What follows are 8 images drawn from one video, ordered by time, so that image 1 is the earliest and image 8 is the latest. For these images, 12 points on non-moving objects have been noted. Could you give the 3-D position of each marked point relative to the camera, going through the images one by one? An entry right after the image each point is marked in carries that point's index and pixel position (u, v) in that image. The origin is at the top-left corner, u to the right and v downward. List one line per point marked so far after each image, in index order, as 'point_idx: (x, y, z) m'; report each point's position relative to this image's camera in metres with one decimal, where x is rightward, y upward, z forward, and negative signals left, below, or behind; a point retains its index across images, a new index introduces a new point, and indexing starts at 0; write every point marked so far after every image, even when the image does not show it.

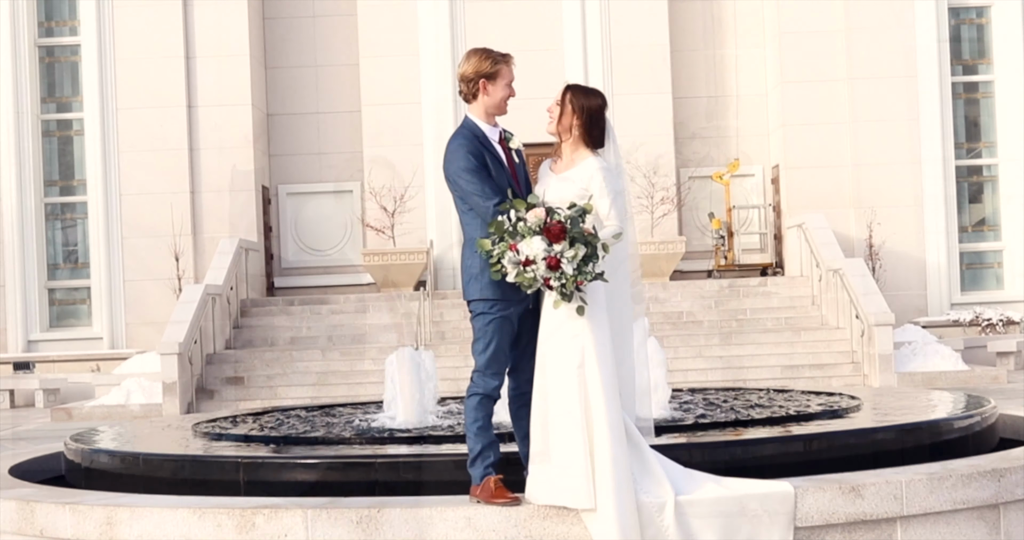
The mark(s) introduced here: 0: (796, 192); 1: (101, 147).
0: (+3.0, +0.8, +15.9) m
1: (-4.3, +1.3, +16.1) m
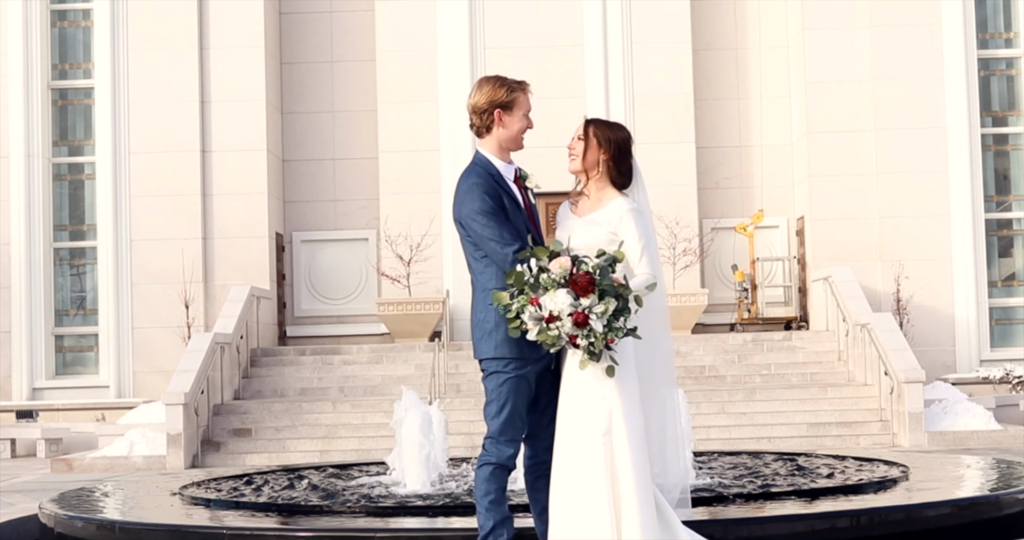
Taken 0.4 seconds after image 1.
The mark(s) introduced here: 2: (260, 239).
0: (+3.2, +0.3, +15.5) m
1: (-4.1, +0.8, +15.8) m
2: (-2.6, +0.3, +15.8) m
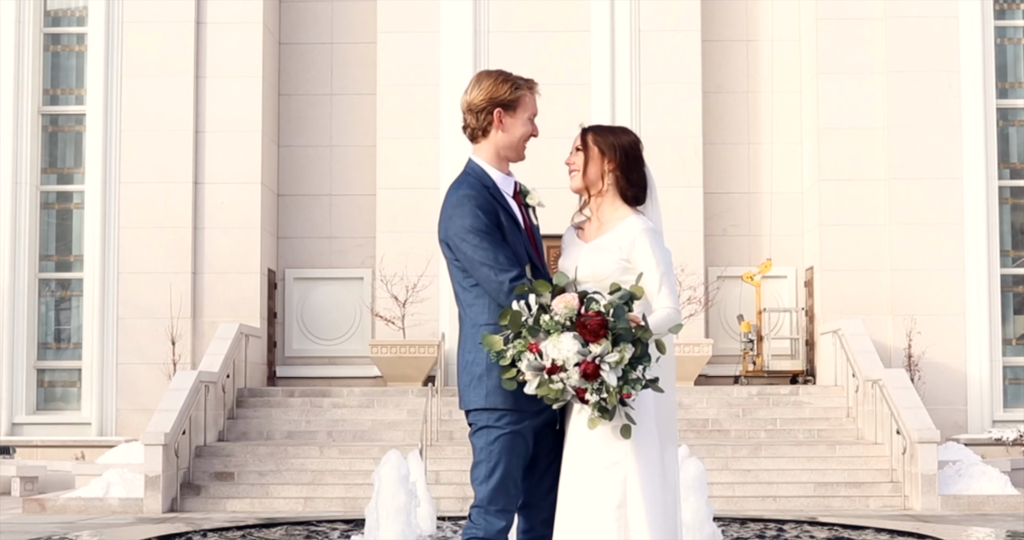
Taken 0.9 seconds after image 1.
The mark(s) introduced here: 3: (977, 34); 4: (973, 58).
0: (+3.2, -0.3, +15.0) m
1: (-4.1, +0.5, +15.3) m
2: (-2.6, -0.1, +15.3) m
3: (+4.6, +2.3, +15.1) m
4: (+4.6, +2.1, +15.1) m
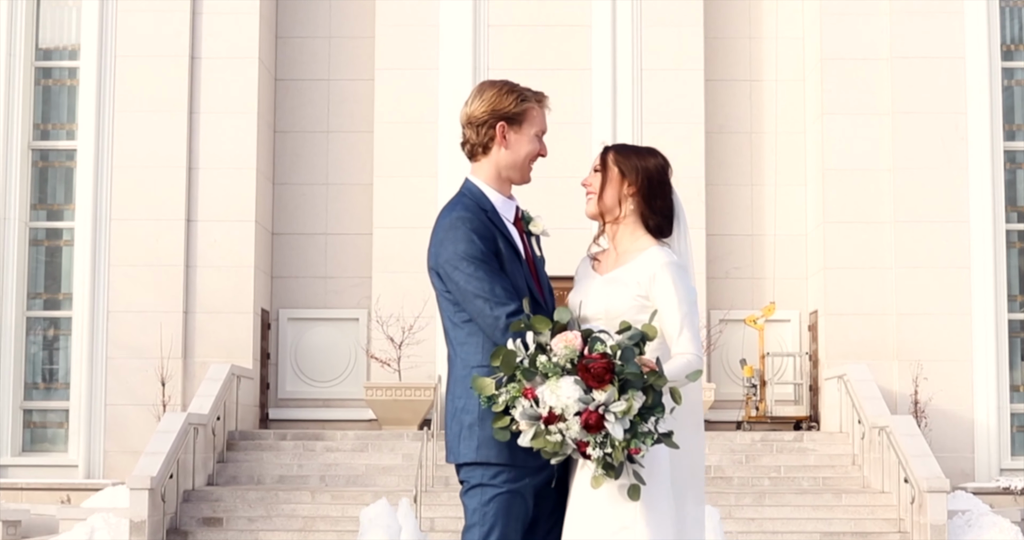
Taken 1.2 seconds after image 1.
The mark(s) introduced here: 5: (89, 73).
0: (+3.2, -0.7, +14.7) m
1: (-4.2, +0.1, +15.0) m
2: (-2.6, -0.4, +14.9) m
3: (+4.6, +1.9, +14.8) m
4: (+4.6, +1.7, +14.8) m
5: (-4.2, +2.0, +15.1) m
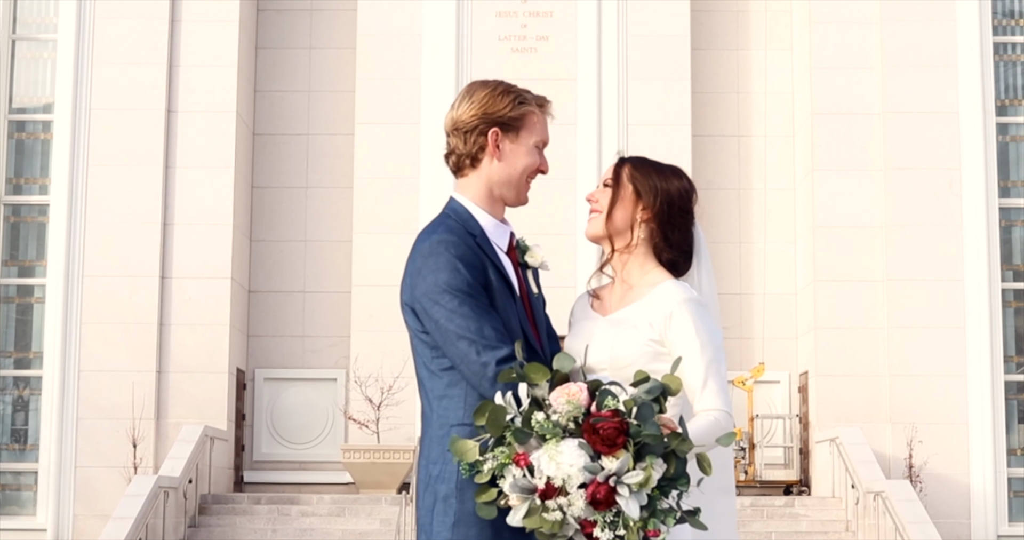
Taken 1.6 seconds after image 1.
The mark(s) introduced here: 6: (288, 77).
0: (+3.0, -1.2, +14.3) m
1: (-4.3, -0.4, +14.5) m
2: (-2.8, -1.0, +14.5) m
3: (+4.5, +1.3, +14.5) m
4: (+4.4, +1.1, +14.5) m
5: (-4.4, +1.4, +14.7) m
6: (-2.4, +2.0, +15.9) m
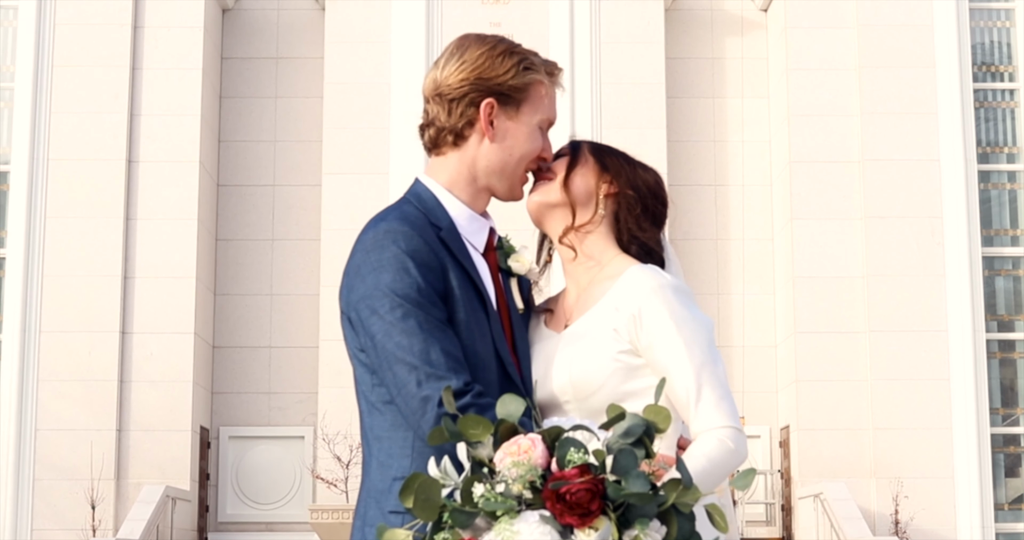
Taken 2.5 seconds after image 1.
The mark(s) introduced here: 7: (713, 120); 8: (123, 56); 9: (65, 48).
0: (+2.8, -1.7, +13.9) m
1: (-4.6, -1.0, +14.0) m
2: (-3.1, -1.5, +14.0) m
3: (+4.2, +0.9, +14.2) m
4: (+4.2, +0.6, +14.2) m
5: (-4.7, +0.9, +14.3) m
6: (-2.6, +1.5, +15.5) m
7: (+2.1, +1.5, +15.4) m
8: (-3.7, +2.1, +14.5) m
9: (-4.3, +2.1, +14.5) m
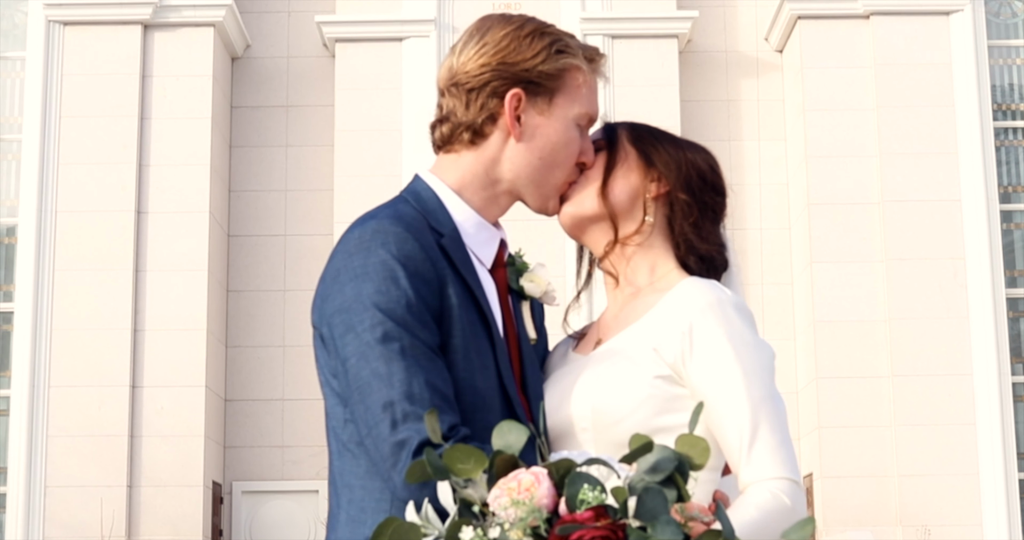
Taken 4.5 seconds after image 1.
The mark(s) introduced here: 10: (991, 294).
0: (+2.9, -2.1, +13.5) m
1: (-4.4, -1.5, +13.8) m
2: (-2.9, -2.0, +13.7) m
3: (+4.3, +0.5, +14.0) m
4: (+4.3, +0.2, +14.0) m
5: (-4.5, +0.4, +14.1) m
6: (-2.5, +0.9, +15.3) m
7: (+2.2, +1.1, +15.2) m
8: (-3.6, +1.6, +14.4) m
9: (-4.2, +1.6, +14.4) m
10: (+4.4, -0.2, +13.9) m
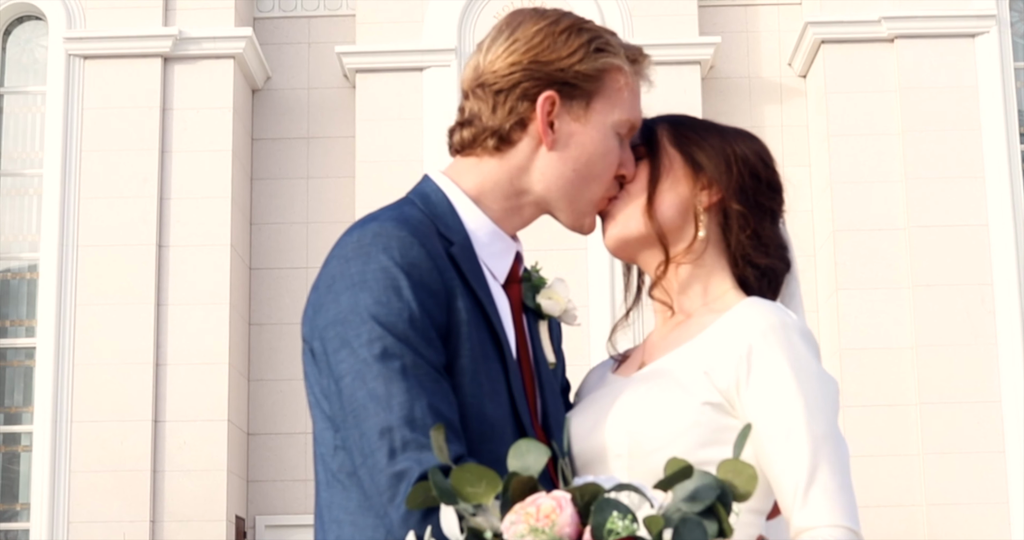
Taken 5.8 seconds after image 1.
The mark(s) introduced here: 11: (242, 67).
0: (+3.1, -2.3, +13.4) m
1: (-4.2, -1.8, +13.7) m
2: (-2.7, -2.3, +13.6) m
3: (+4.5, +0.2, +13.9) m
4: (+4.5, 0.0, +13.8) m
5: (-4.3, +0.1, +14.1) m
6: (-2.3, +0.6, +15.3) m
7: (+2.4, +0.8, +15.1) m
8: (-3.4, +1.2, +14.4) m
9: (-4.0, +1.3, +14.4) m
10: (+4.6, -0.5, +13.7) m
11: (-2.6, +2.0, +14.7) m
